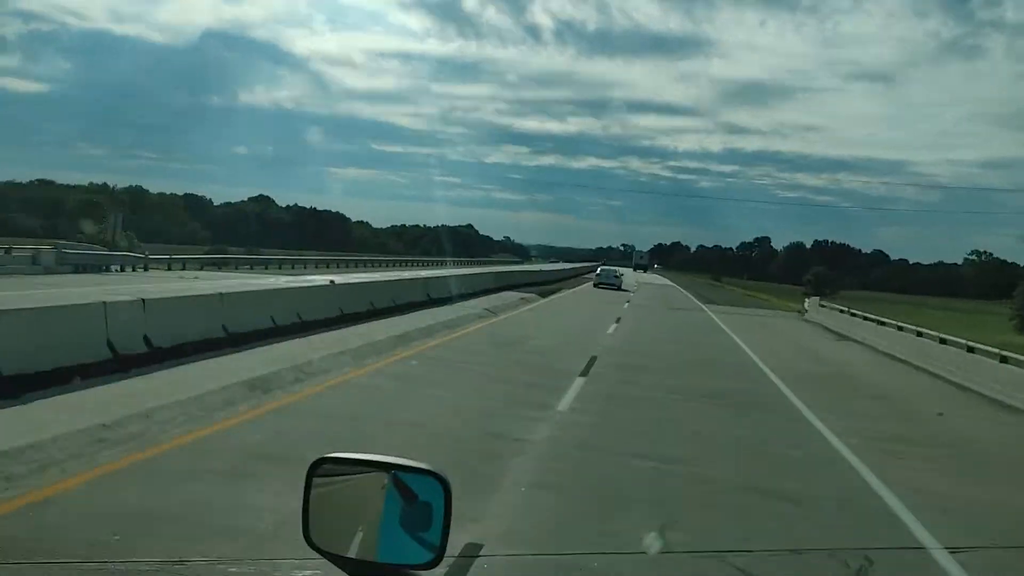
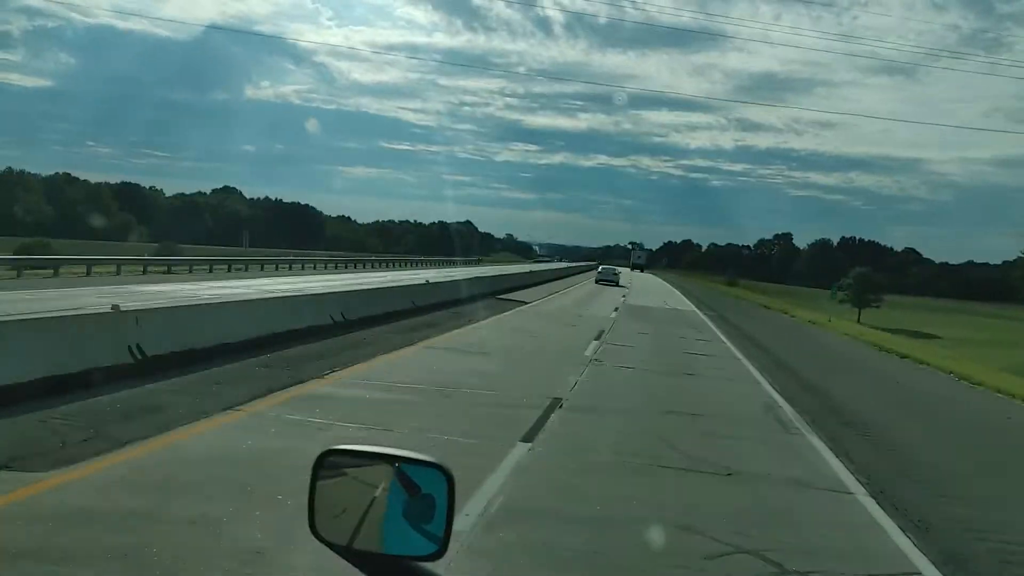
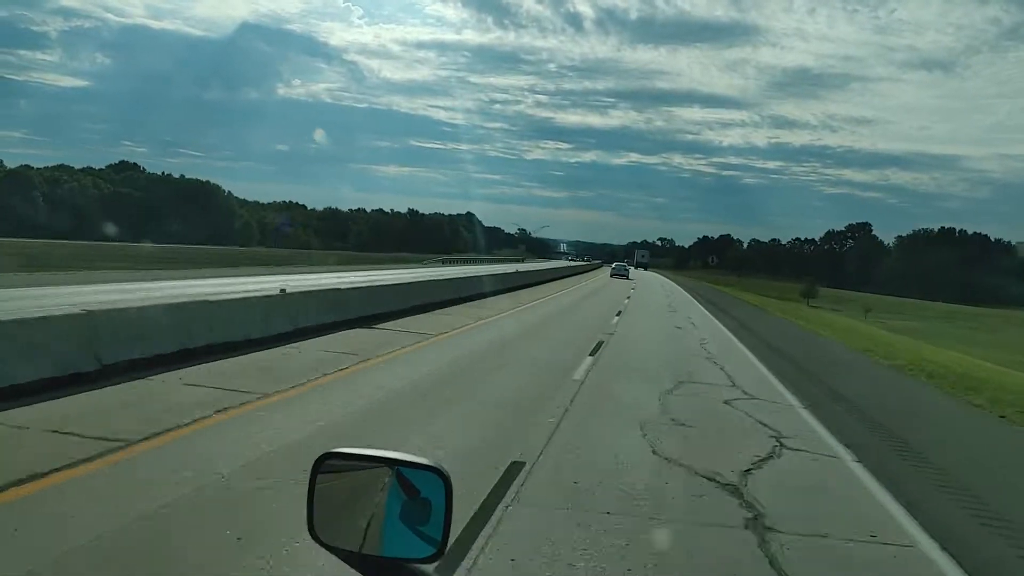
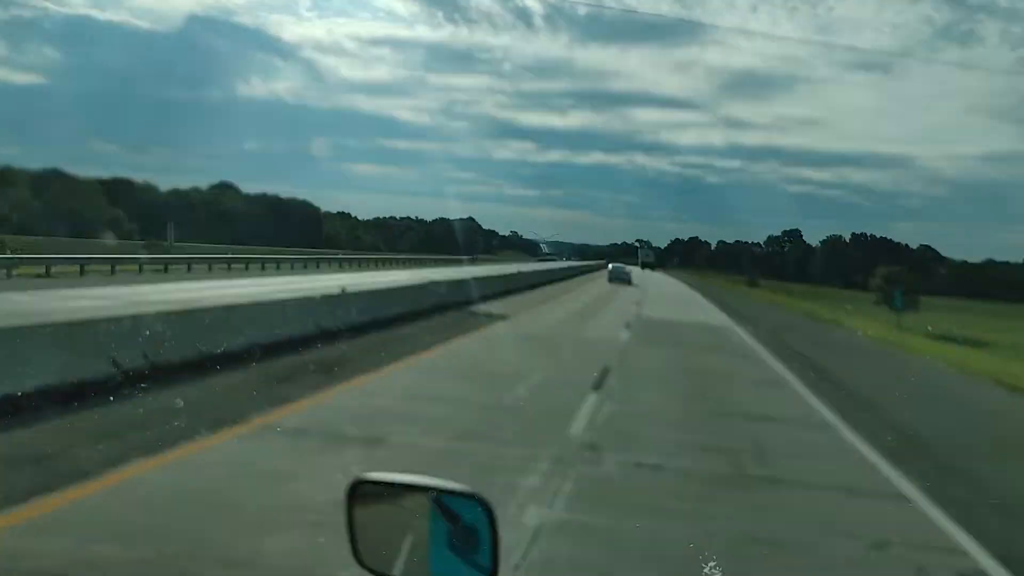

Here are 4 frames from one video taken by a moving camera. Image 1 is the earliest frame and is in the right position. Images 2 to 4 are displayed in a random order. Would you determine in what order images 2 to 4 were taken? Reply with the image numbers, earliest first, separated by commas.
2, 4, 3
